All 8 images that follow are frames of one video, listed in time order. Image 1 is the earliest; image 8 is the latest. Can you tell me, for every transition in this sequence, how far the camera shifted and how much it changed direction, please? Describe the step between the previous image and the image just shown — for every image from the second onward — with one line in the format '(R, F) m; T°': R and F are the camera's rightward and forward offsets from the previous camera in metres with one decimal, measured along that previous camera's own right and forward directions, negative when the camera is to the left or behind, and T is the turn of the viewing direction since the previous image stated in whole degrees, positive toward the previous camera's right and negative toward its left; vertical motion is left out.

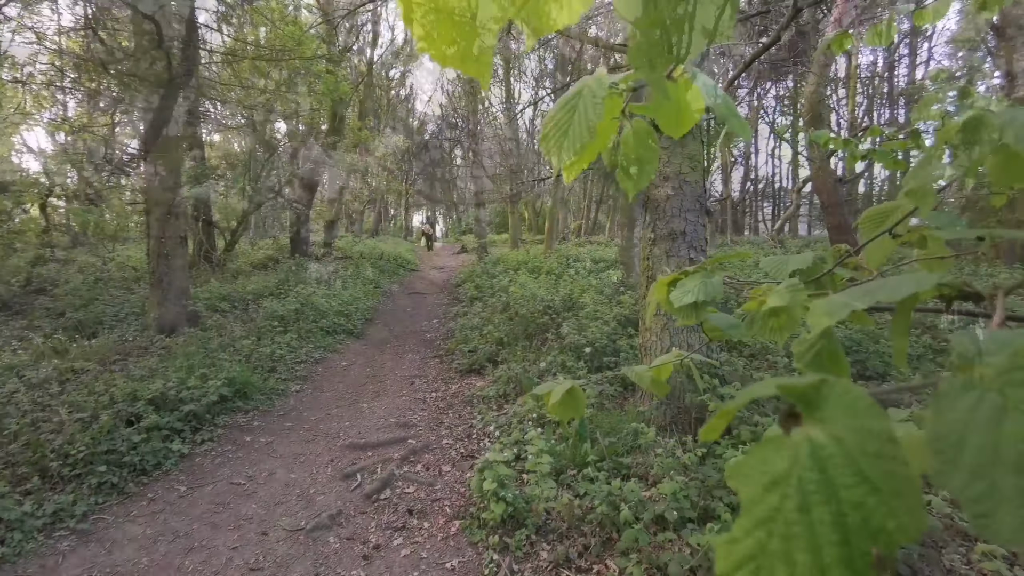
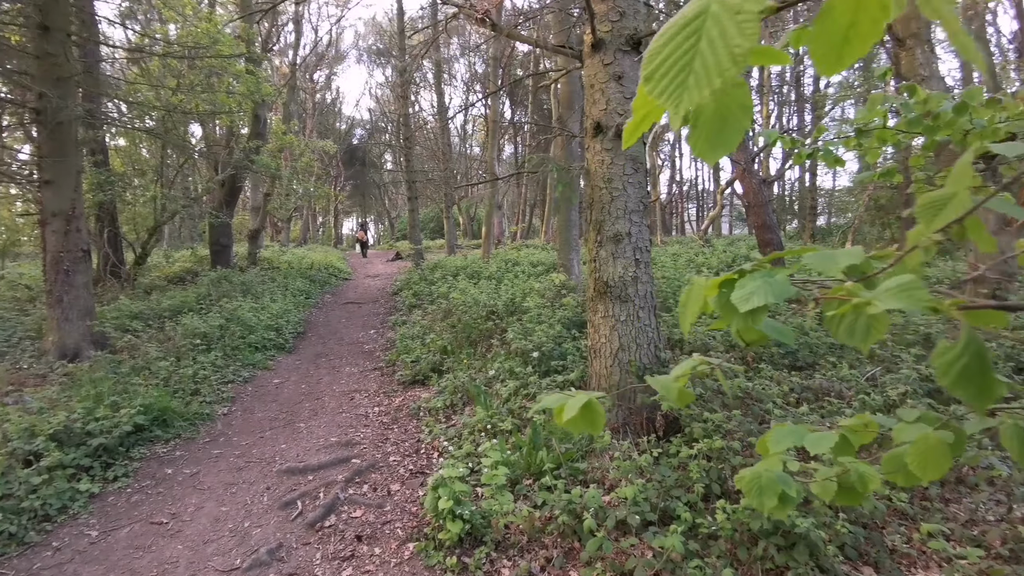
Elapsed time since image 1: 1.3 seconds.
(-0.1, +0.1) m; +7°
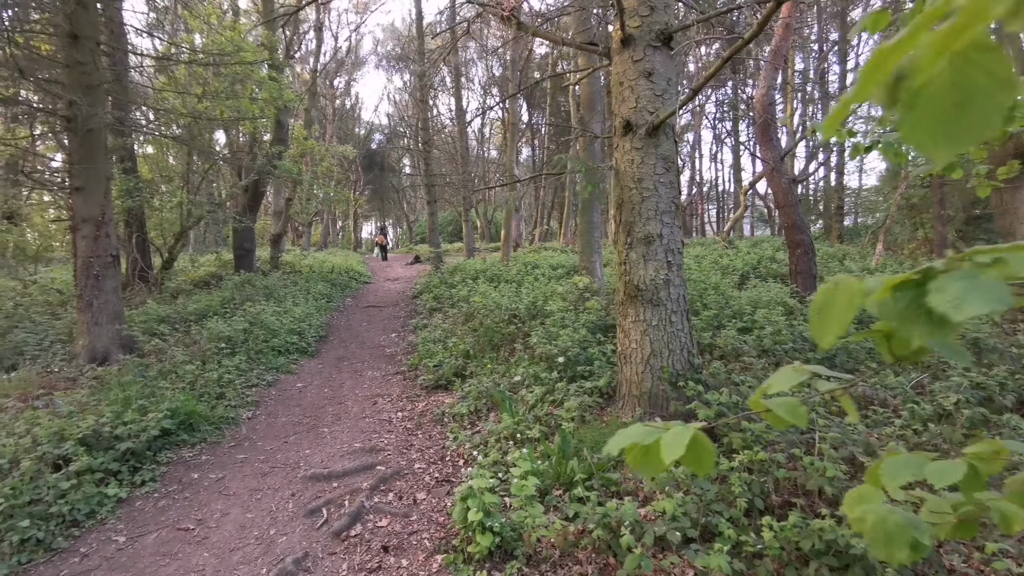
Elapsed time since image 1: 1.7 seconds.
(-0.1, +0.1) m; -2°
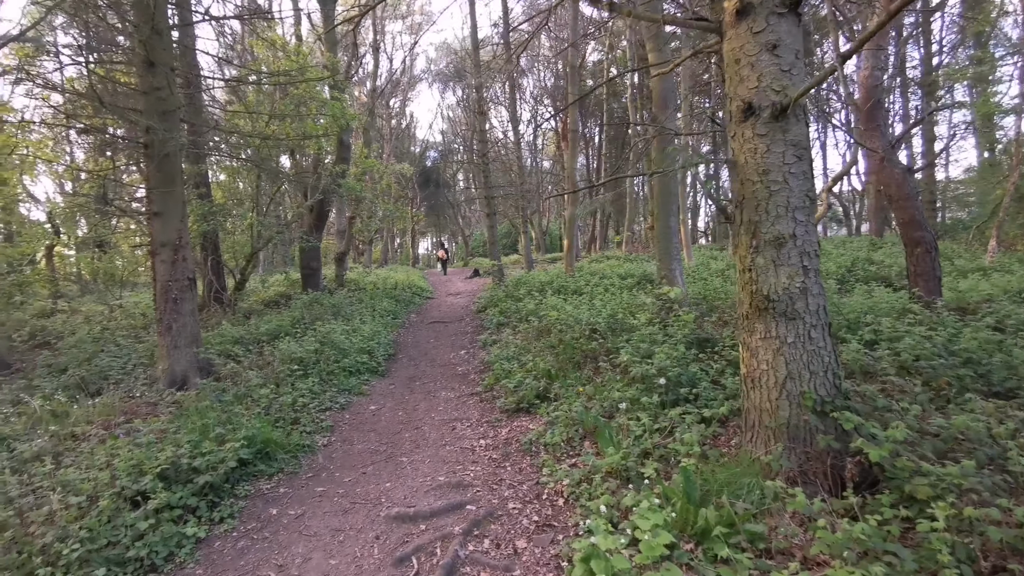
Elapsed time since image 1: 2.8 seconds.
(-0.4, +0.5) m; -6°
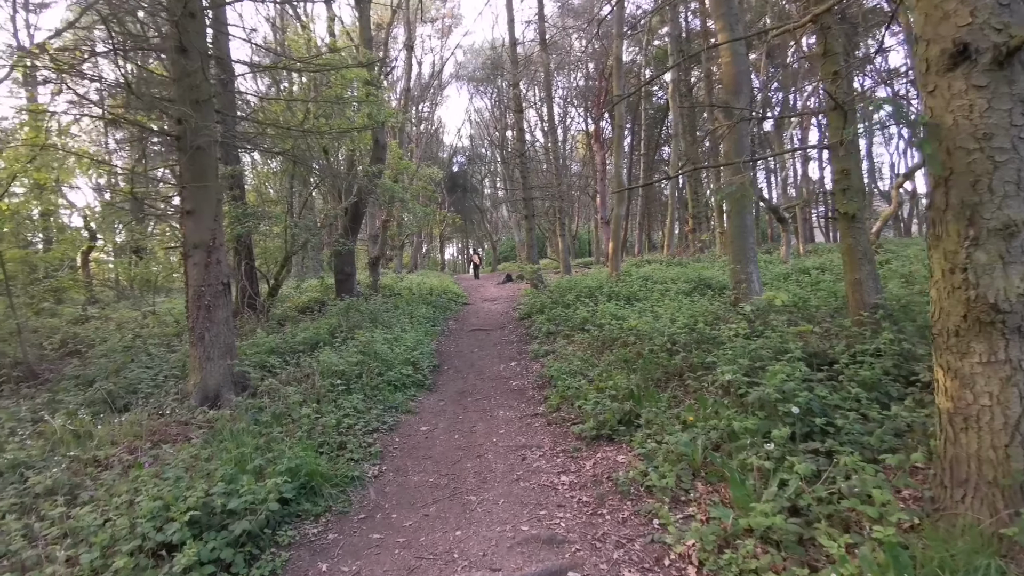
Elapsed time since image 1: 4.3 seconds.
(-0.6, +0.9) m; -3°
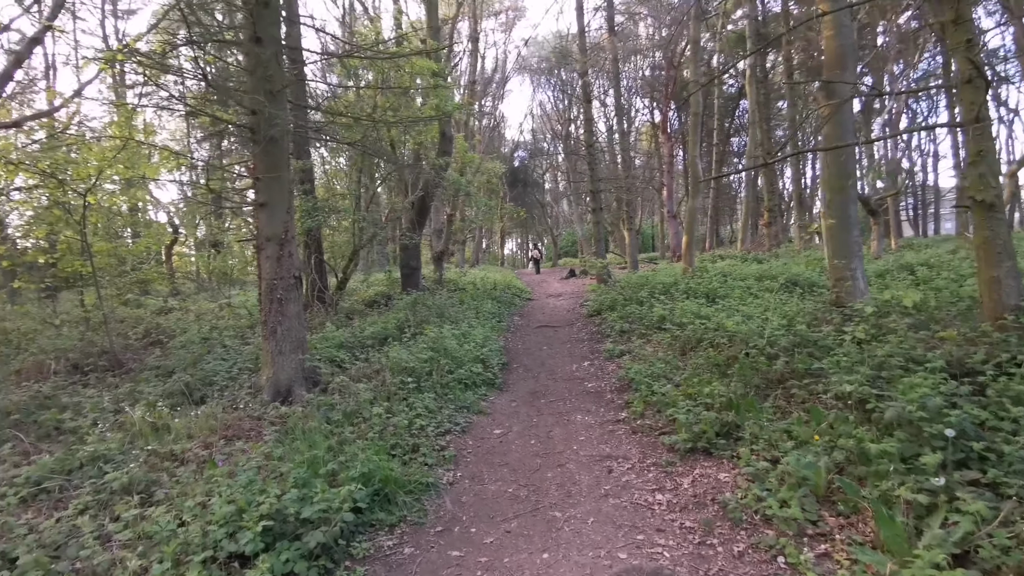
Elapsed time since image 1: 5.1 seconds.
(-0.3, +0.4) m; -6°
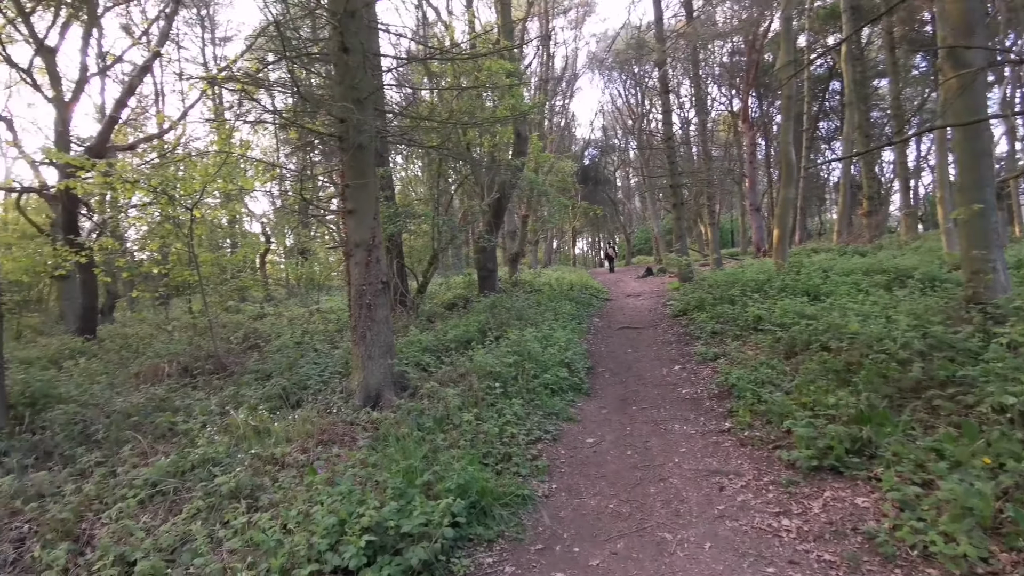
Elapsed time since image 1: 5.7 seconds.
(-0.2, +0.2) m; -8°
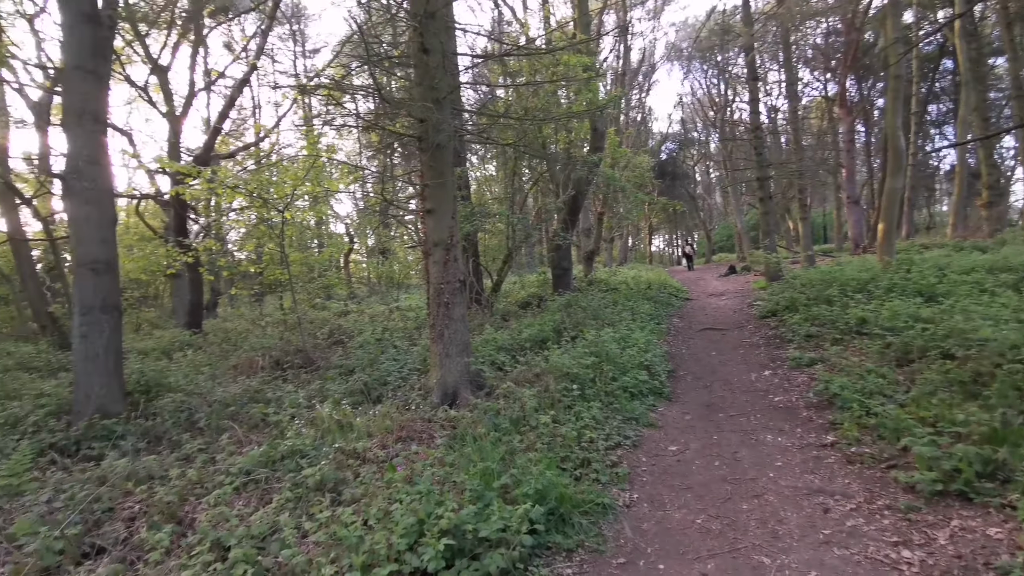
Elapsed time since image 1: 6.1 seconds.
(-0.1, +0.1) m; -8°
